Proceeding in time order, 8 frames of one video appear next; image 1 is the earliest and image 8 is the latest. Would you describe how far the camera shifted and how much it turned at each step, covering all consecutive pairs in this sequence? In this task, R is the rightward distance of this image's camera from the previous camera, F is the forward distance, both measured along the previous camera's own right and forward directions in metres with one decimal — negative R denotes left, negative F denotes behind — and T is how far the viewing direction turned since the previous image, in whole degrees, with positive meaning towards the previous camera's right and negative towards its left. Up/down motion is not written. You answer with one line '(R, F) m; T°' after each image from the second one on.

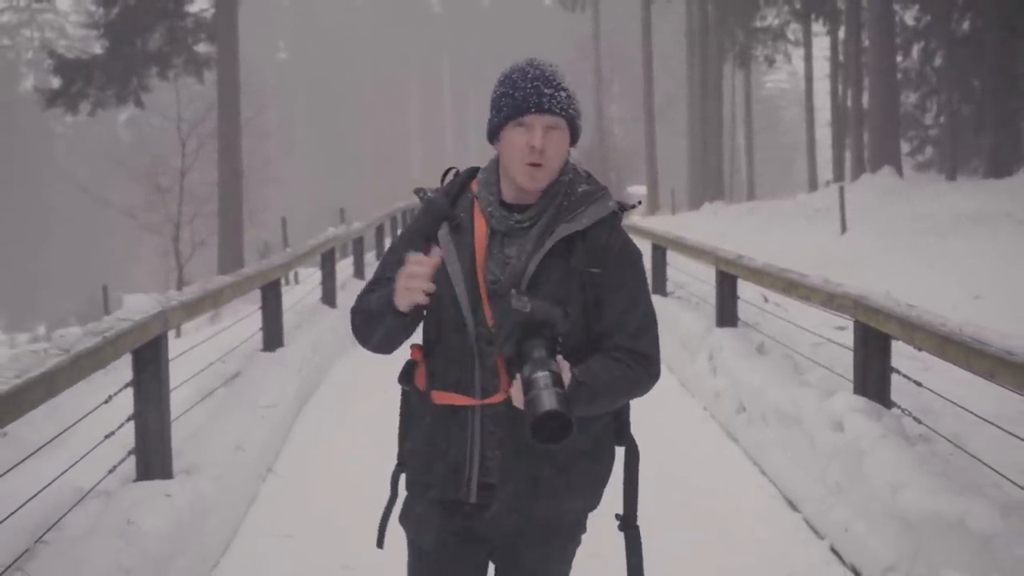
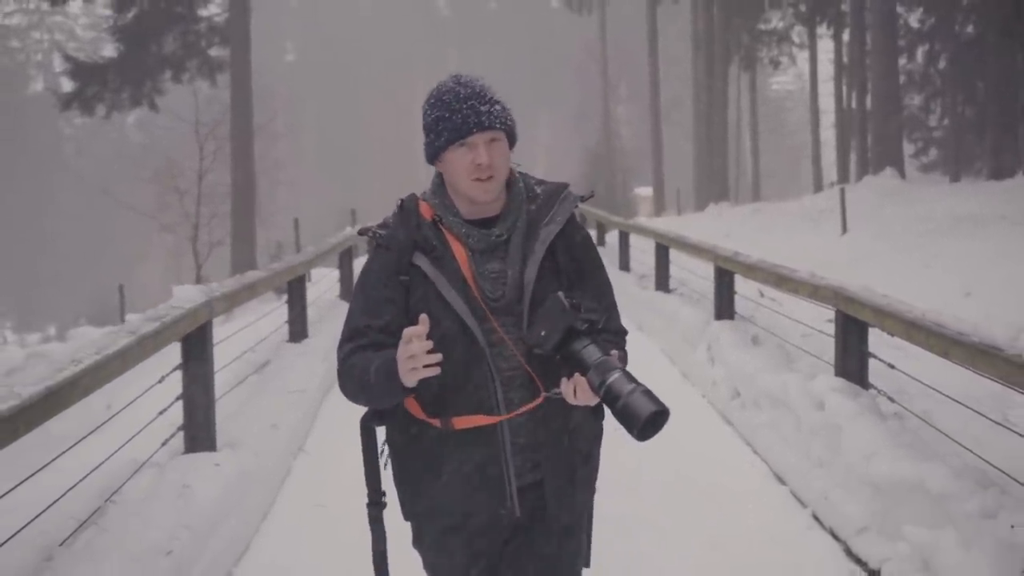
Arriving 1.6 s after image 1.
(0.0, -0.5) m; 0°
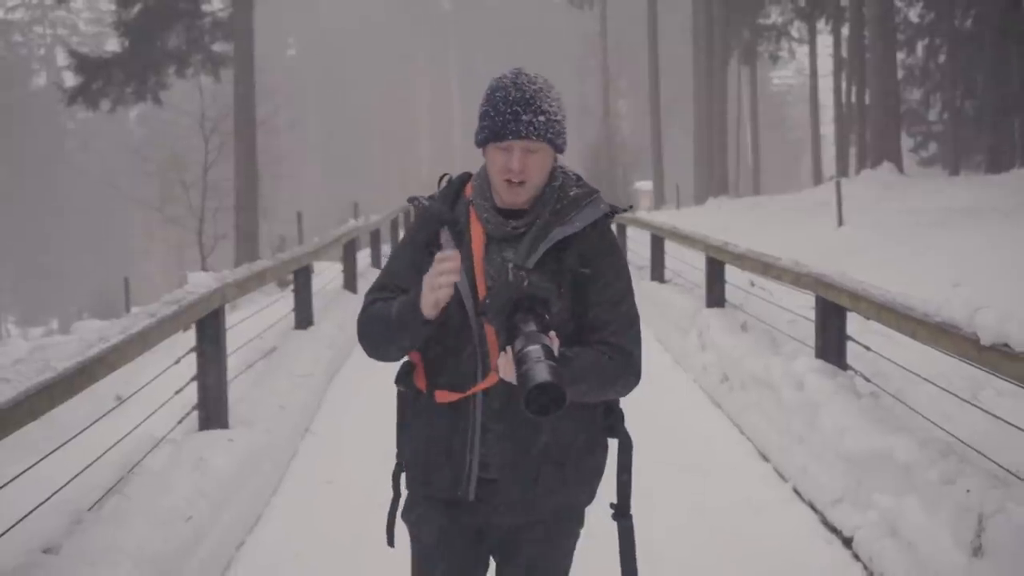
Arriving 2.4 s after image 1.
(0.0, -0.3) m; 0°
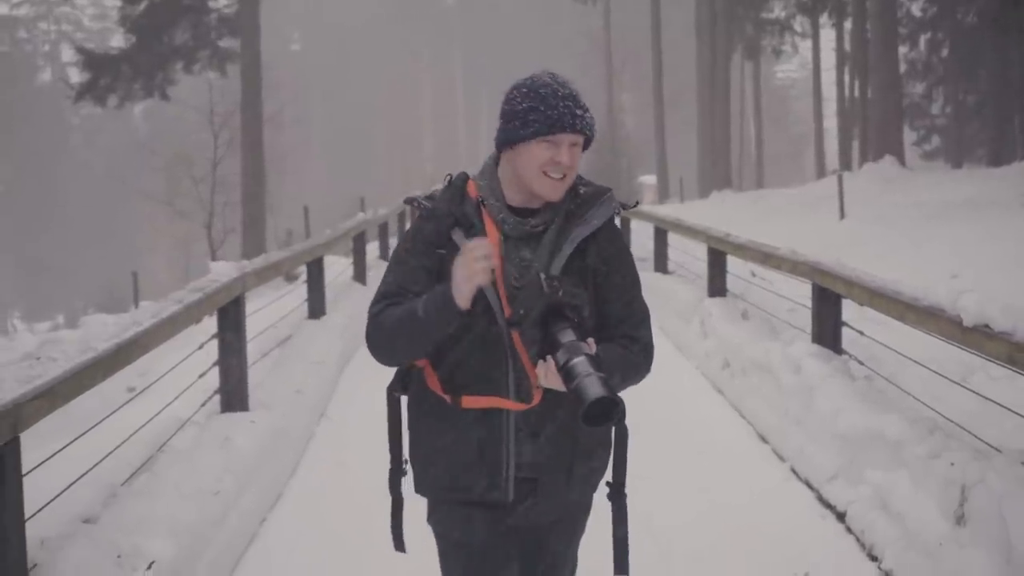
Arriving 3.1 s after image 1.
(0.0, -0.2) m; 0°
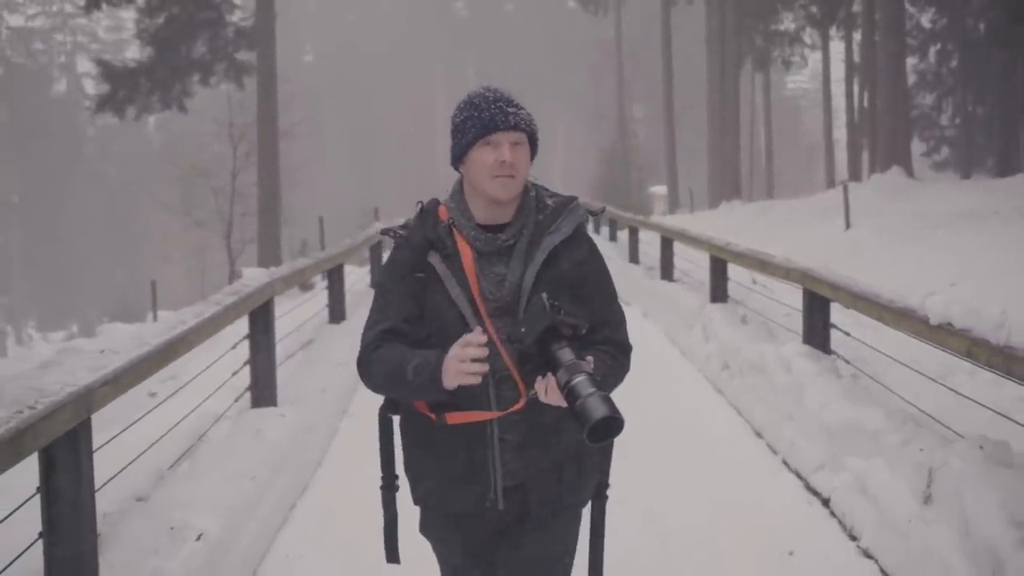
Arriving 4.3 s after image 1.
(0.0, -0.4) m; -1°
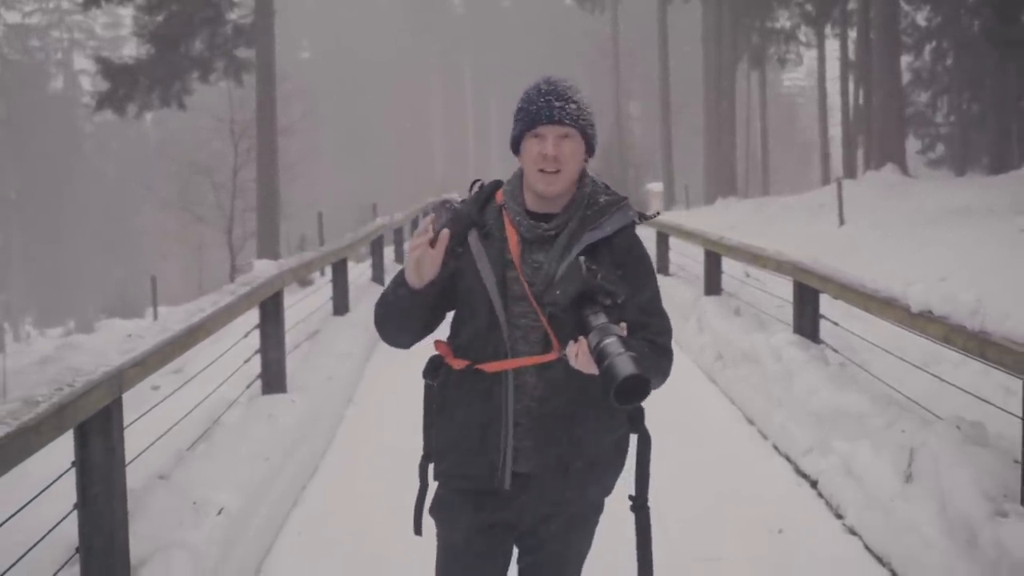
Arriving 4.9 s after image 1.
(0.0, -0.2) m; 0°
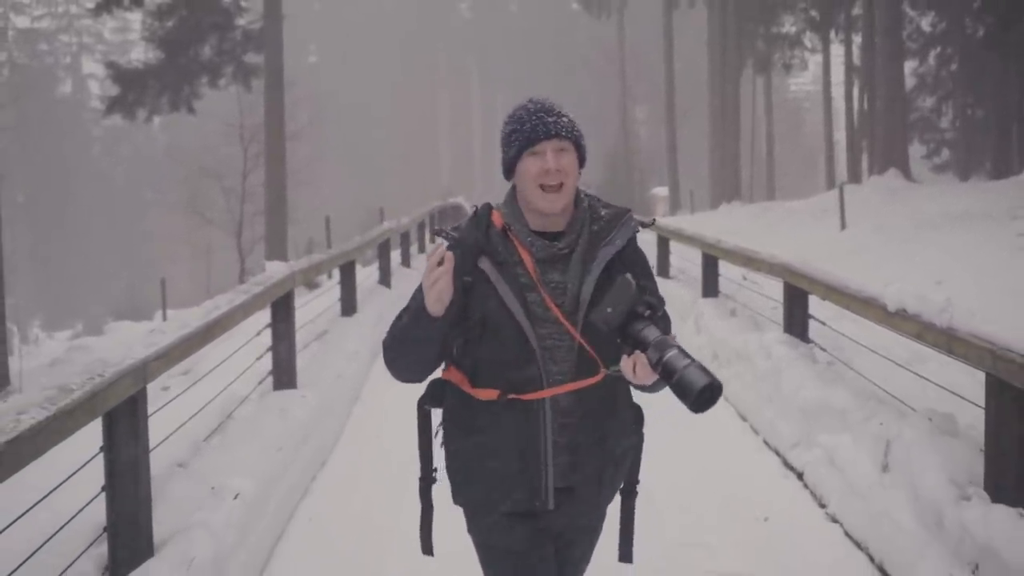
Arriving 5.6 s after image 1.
(0.0, -0.2) m; 0°
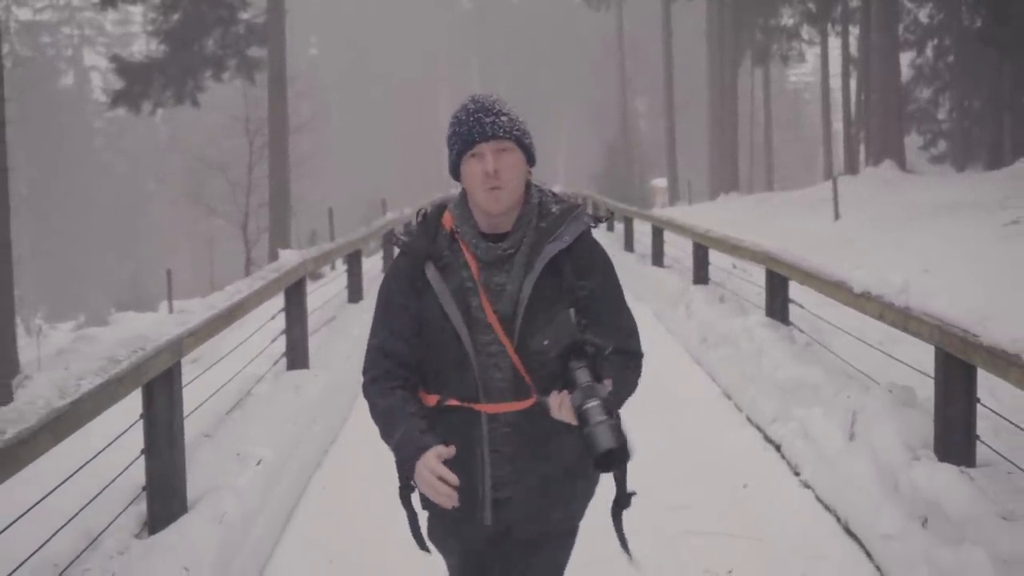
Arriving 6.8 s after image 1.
(0.0, -0.4) m; 0°
